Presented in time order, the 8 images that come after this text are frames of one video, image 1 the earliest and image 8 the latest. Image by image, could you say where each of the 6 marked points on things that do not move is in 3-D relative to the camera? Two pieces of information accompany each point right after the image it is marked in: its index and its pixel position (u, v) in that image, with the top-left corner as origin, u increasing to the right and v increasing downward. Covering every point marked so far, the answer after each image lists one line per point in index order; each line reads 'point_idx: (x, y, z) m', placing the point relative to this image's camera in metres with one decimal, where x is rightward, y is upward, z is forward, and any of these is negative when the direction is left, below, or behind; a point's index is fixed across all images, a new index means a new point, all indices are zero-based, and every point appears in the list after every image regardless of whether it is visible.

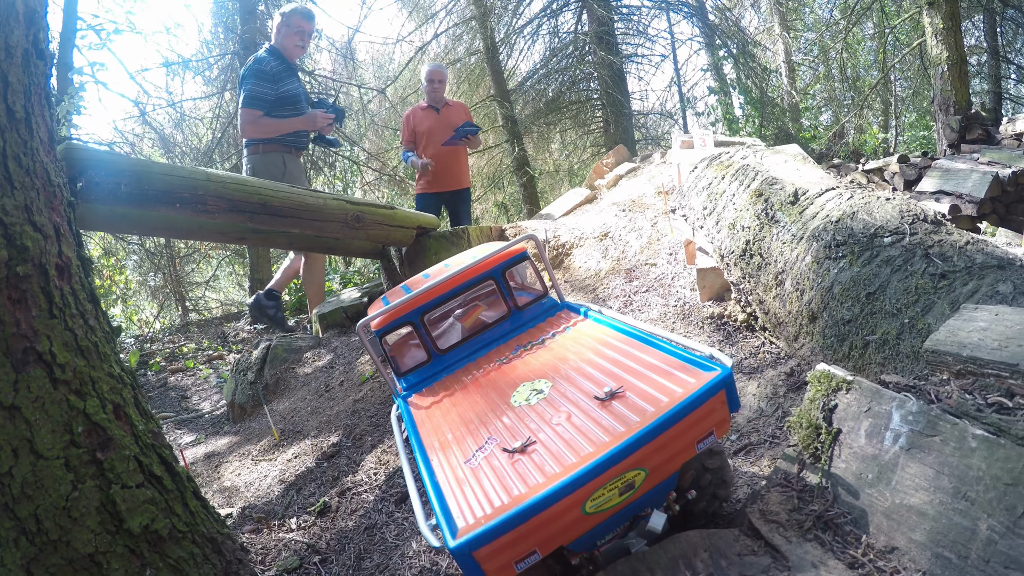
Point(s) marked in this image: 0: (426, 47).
0: (-1.7, +4.9, +12.7) m
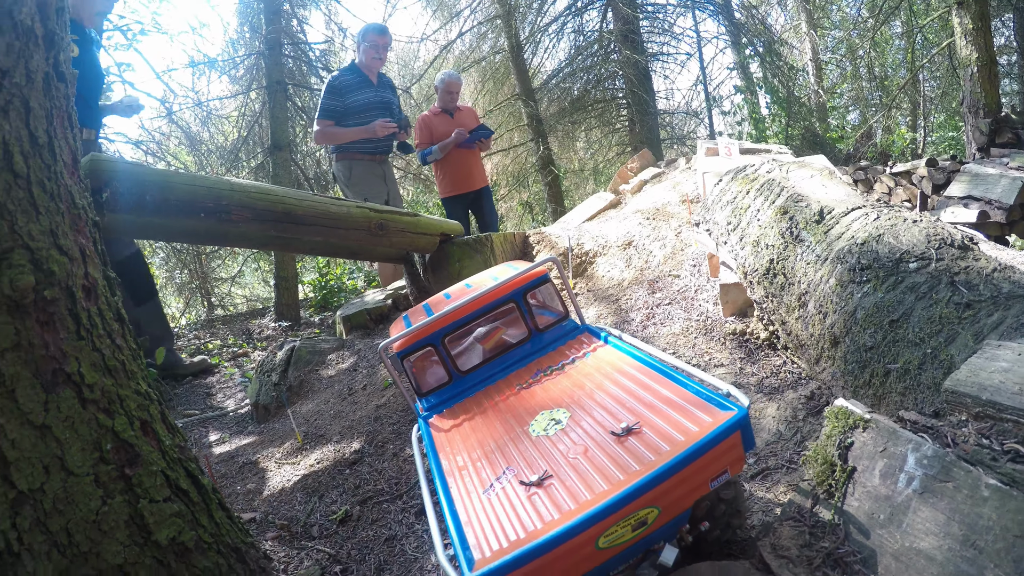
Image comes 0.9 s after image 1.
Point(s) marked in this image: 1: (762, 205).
0: (-1.2, +4.9, +12.8) m
1: (+1.5, +0.5, +3.7) m
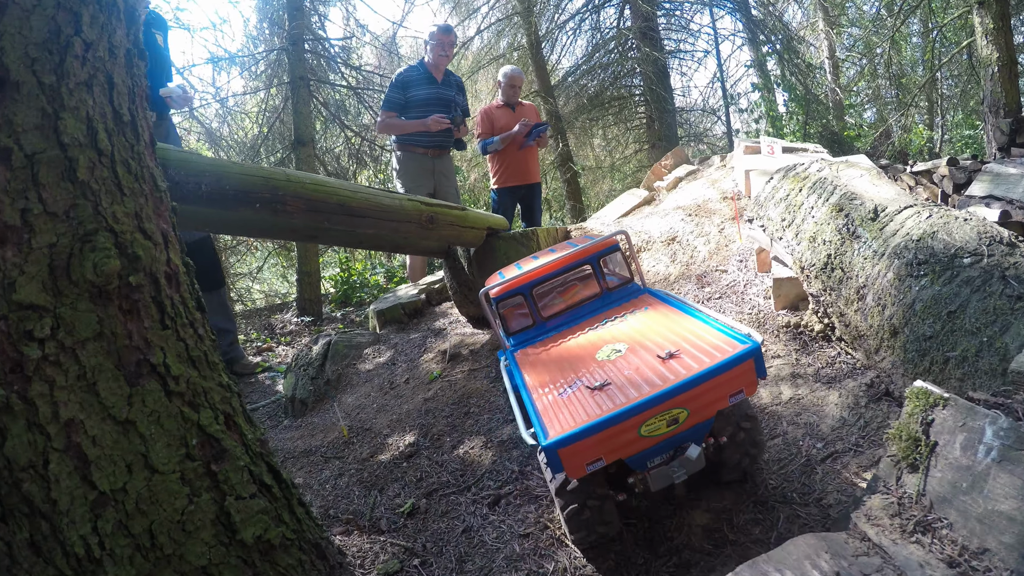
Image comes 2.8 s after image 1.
0: (-0.7, +5.0, +12.9) m
1: (+1.8, +0.5, +3.8) m
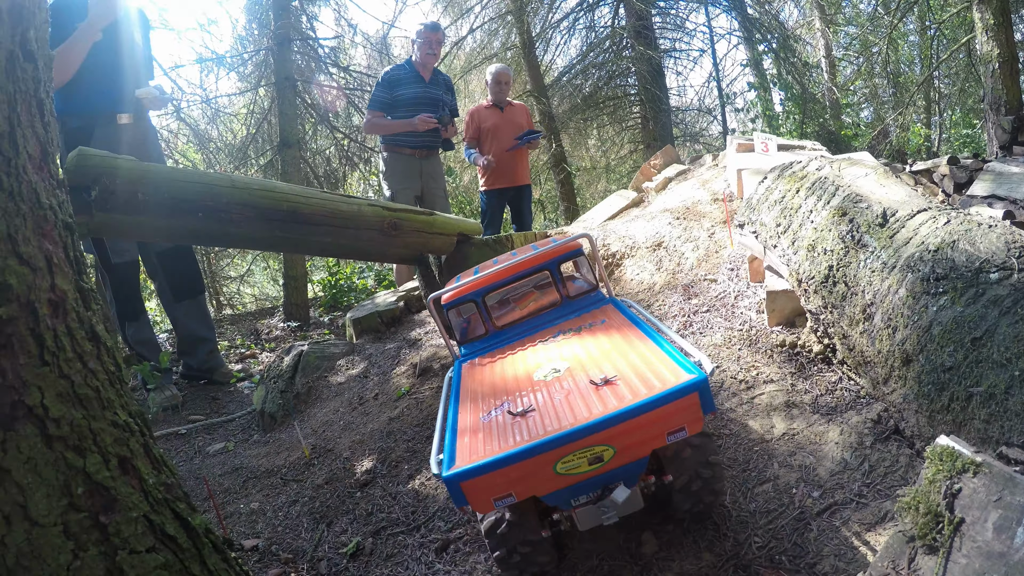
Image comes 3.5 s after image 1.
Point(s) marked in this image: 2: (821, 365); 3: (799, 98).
0: (-1.0, +4.9, +12.5) m
1: (+1.6, +0.4, +3.4) m
2: (+1.7, -0.4, +3.4) m
3: (+5.2, +3.4, +11.5) m
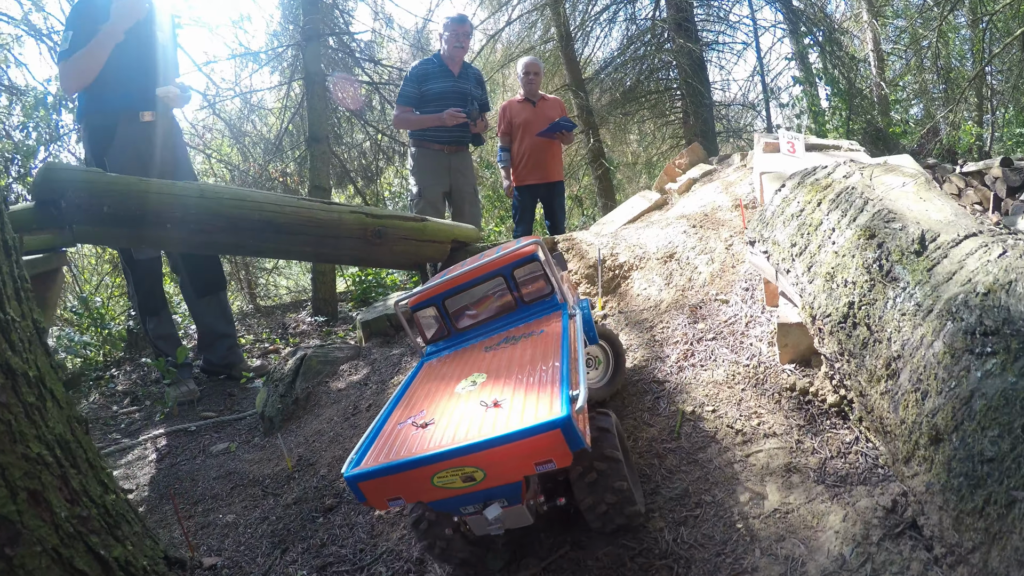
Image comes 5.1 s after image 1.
0: (-0.4, +4.9, +12.1) m
1: (+1.5, +0.3, +2.9) m
2: (+1.5, -0.5, +2.9) m
3: (+5.7, +3.3, +10.8) m
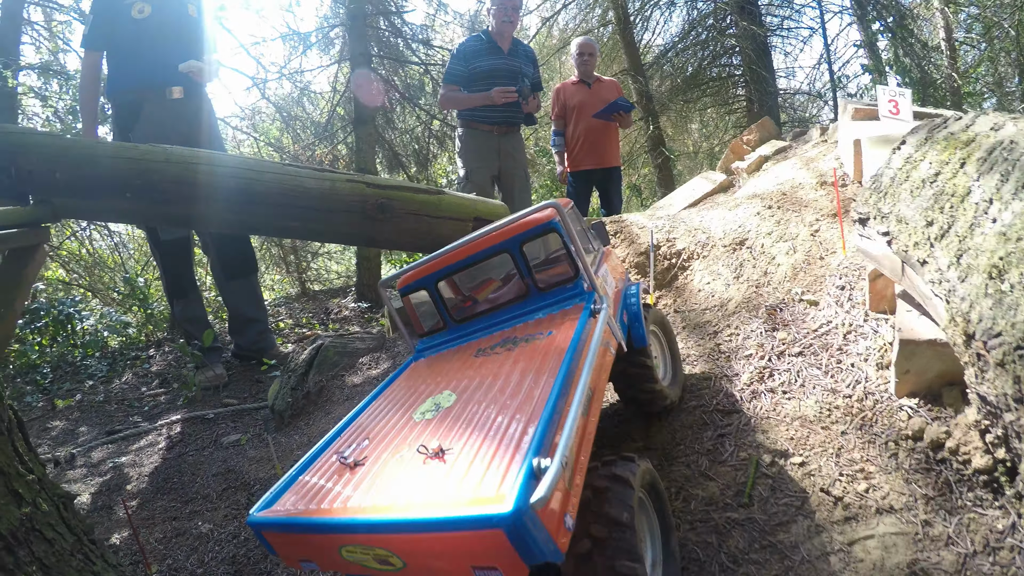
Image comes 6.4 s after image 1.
0: (+0.6, +5.1, +11.3) m
1: (+1.6, +0.3, +2.0) m
2: (+1.6, -0.5, +2.1) m
3: (+6.5, +3.3, +9.5) m
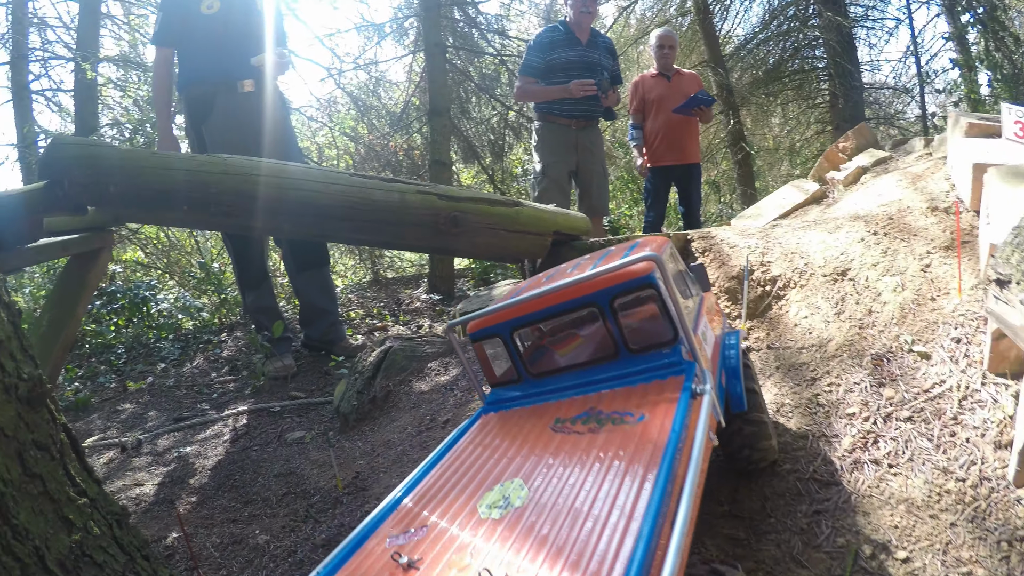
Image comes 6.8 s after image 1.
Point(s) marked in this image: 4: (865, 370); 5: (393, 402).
0: (+1.7, +5.0, +11.0) m
1: (+1.8, +0.1, +1.7) m
2: (+1.7, -0.8, +1.8) m
3: (+7.4, +3.0, +8.7) m
4: (+1.6, -0.3, +3.1) m
5: (-1.2, -1.0, +5.7) m
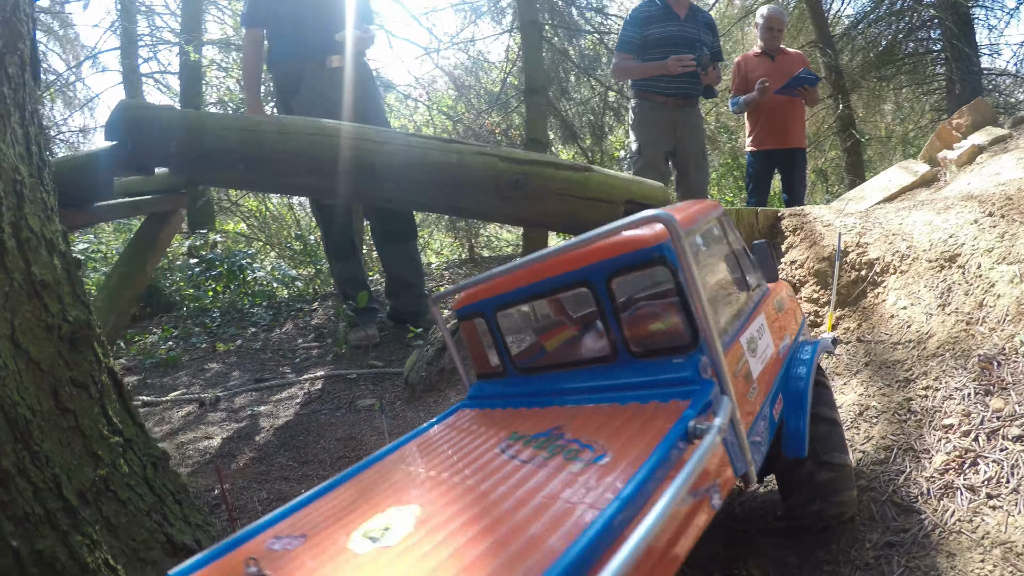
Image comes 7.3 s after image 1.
0: (+3.1, +5.2, +10.4) m
1: (+1.8, +0.1, +1.3) m
2: (+1.8, -0.7, +1.4) m
3: (+8.3, +2.9, +7.5) m
4: (+1.8, -0.3, +2.7) m
5: (-0.7, -0.8, +5.6) m
